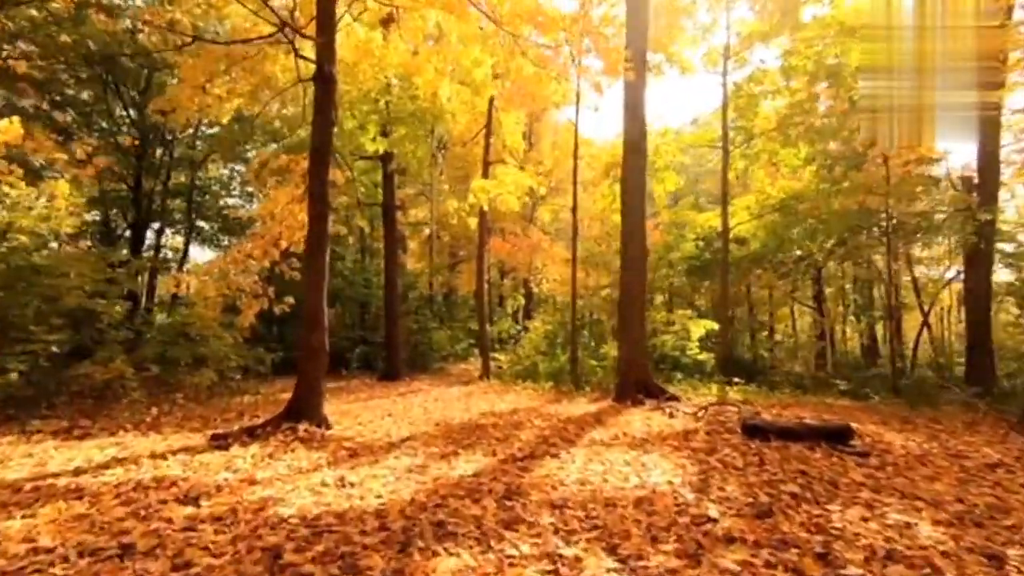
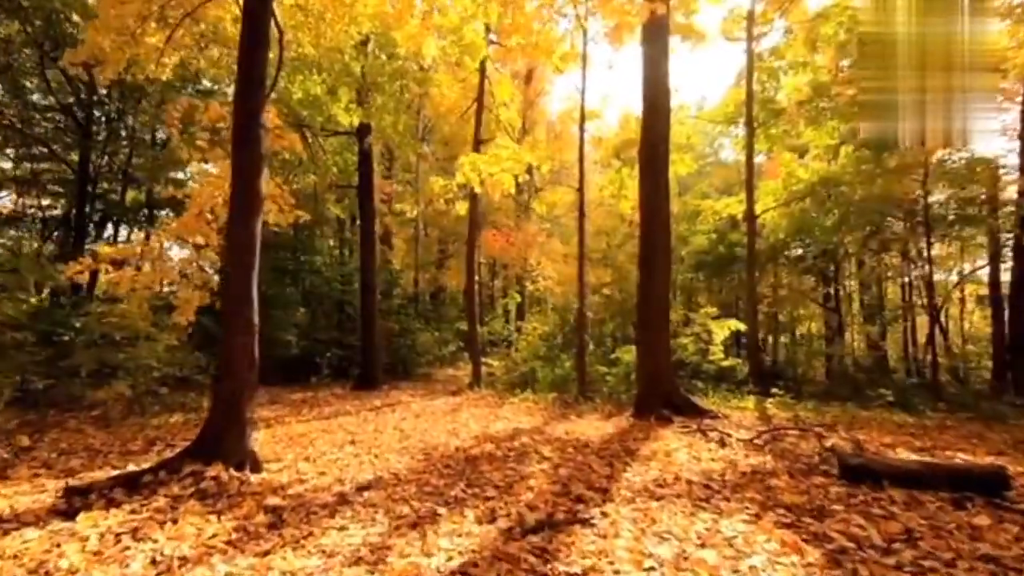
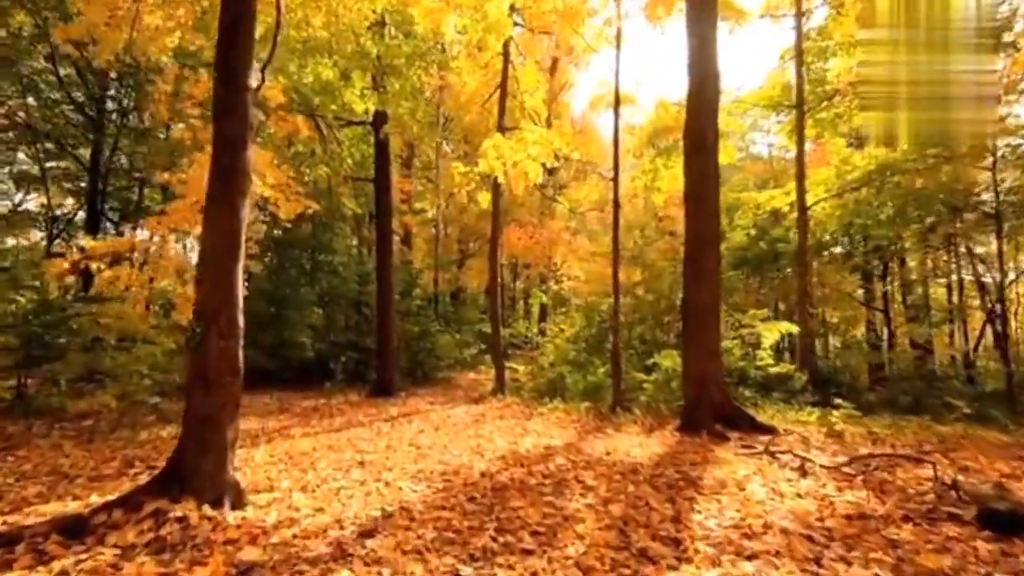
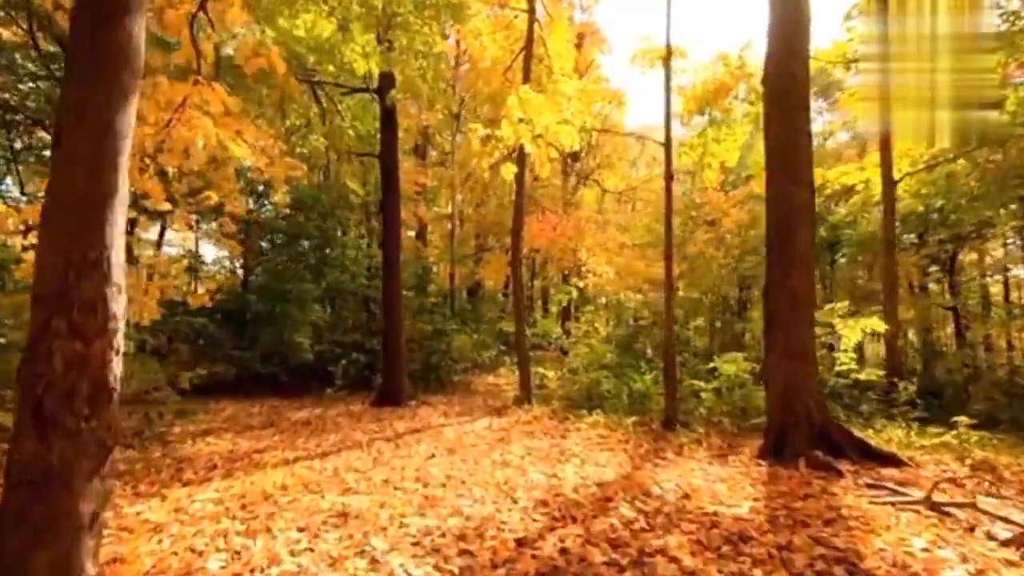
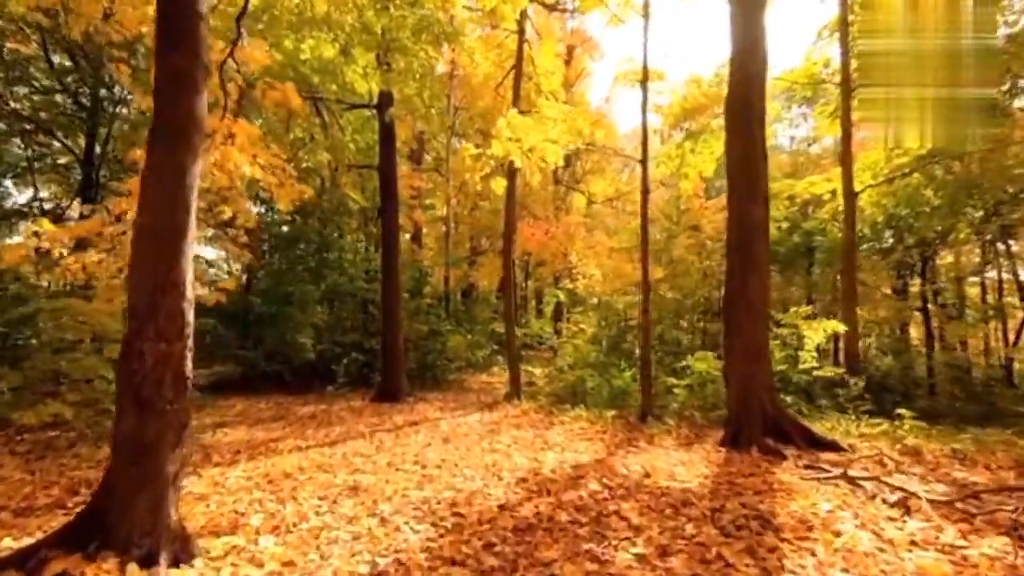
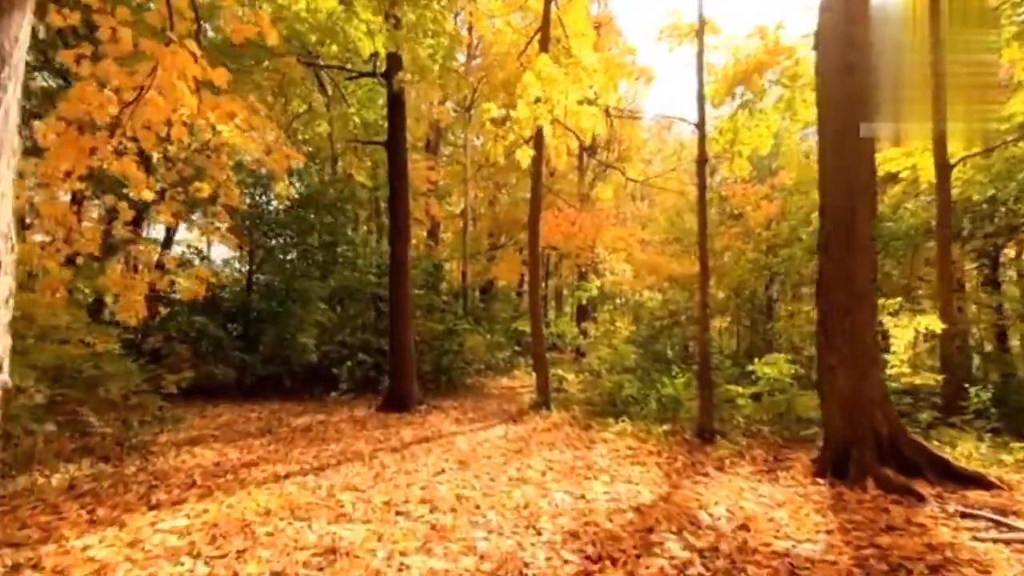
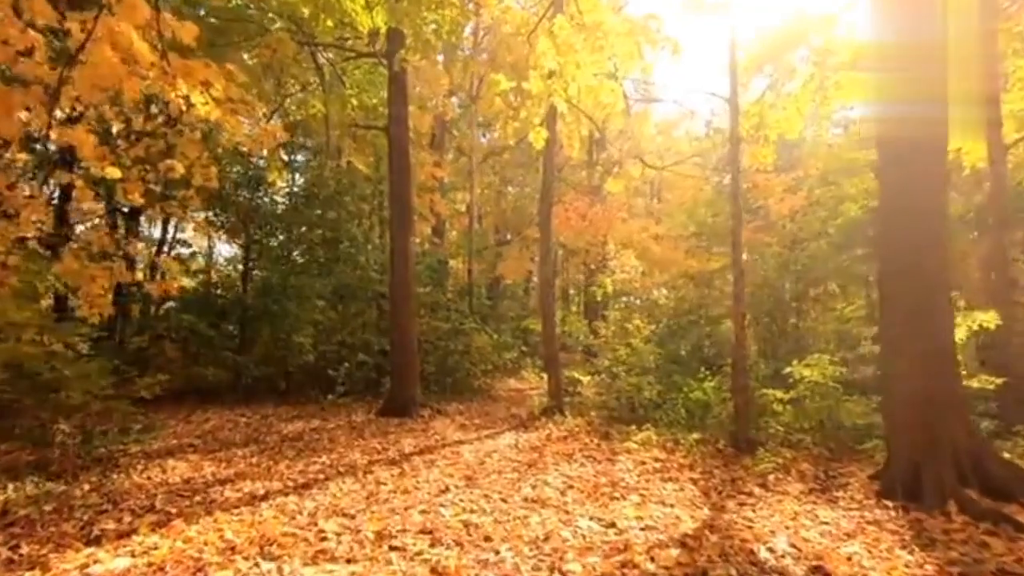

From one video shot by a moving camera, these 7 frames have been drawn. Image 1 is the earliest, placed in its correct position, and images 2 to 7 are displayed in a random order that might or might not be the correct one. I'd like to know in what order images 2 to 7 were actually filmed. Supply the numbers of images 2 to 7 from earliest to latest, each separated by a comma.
2, 3, 5, 4, 6, 7
